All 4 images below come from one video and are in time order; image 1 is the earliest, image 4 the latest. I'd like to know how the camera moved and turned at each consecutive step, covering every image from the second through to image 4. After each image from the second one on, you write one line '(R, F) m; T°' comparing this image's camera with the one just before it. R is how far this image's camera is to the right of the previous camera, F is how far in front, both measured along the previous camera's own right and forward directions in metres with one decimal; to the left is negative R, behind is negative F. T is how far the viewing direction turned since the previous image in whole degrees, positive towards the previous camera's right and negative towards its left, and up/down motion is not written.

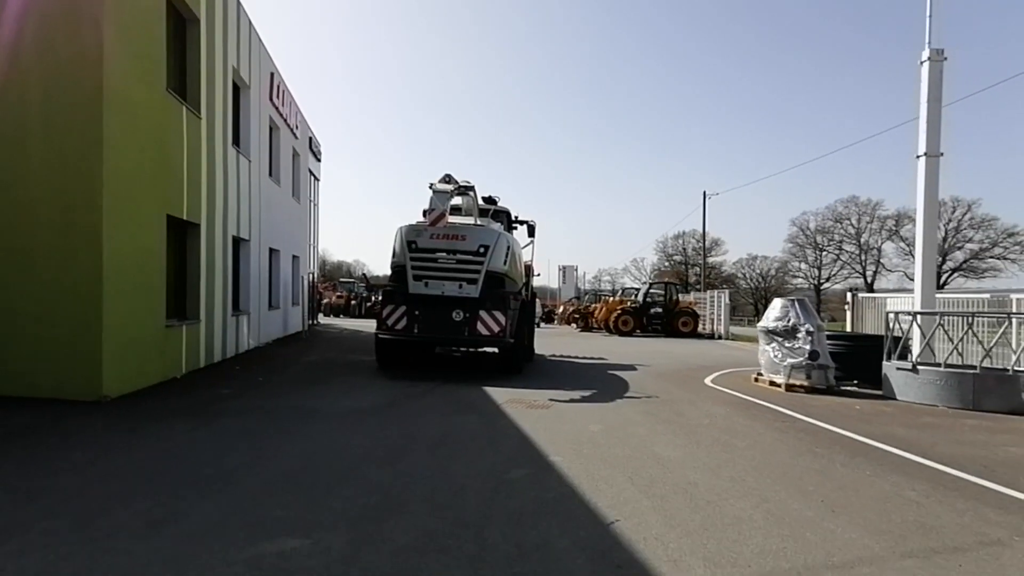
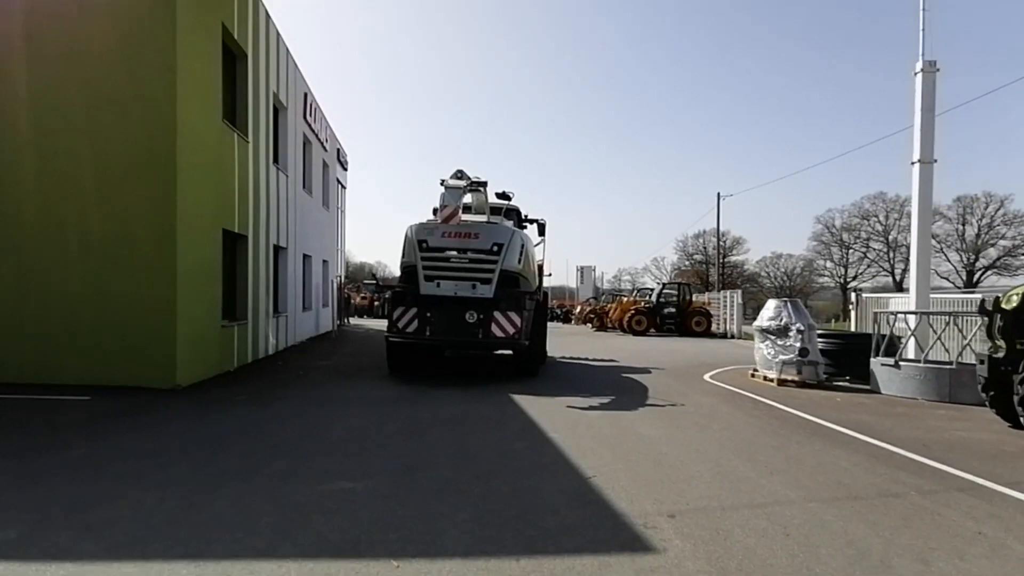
(+0.2, -1.3) m; -2°
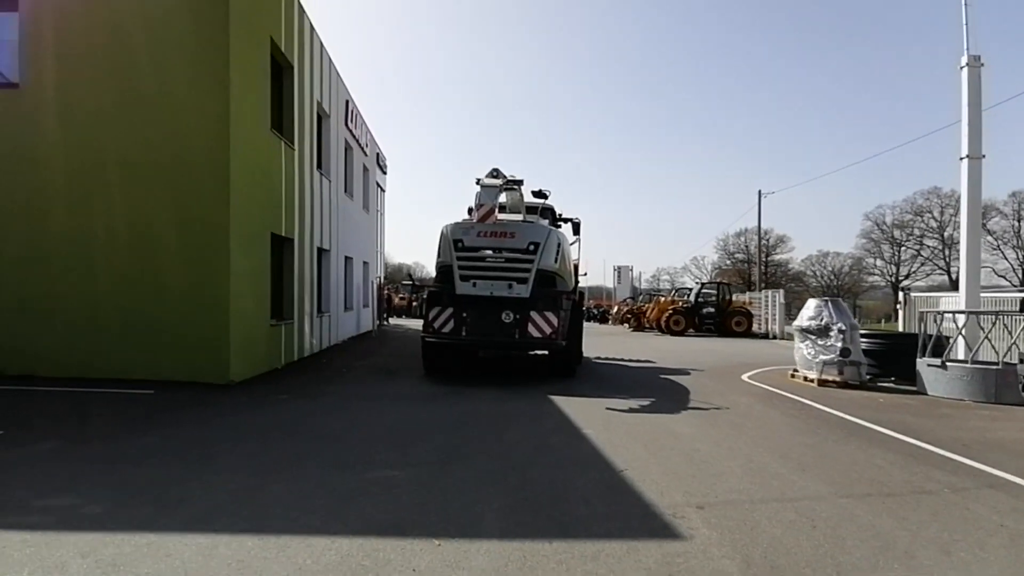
(0.0, -0.2) m; -4°
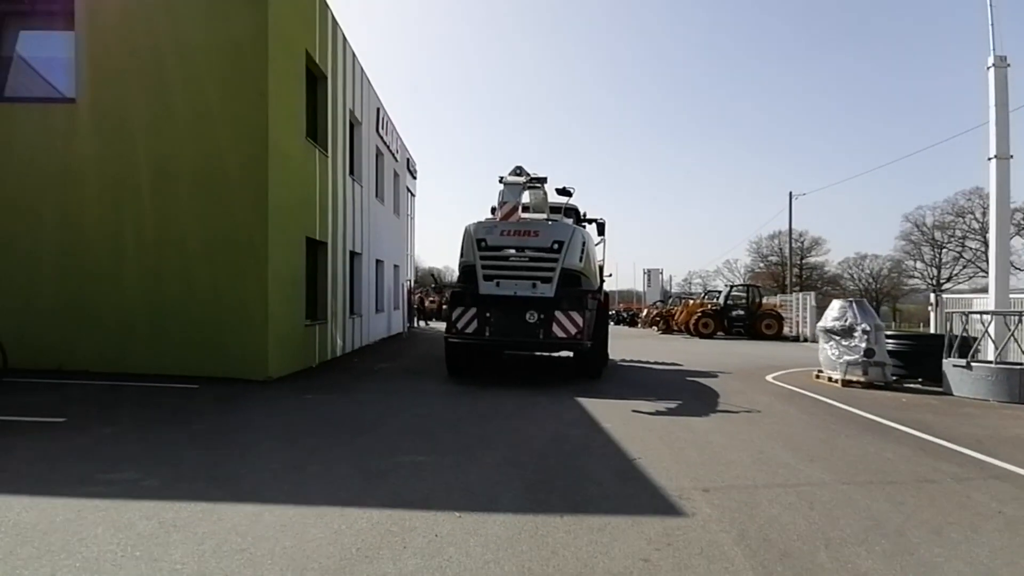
(+0.1, -0.4) m; -3°
